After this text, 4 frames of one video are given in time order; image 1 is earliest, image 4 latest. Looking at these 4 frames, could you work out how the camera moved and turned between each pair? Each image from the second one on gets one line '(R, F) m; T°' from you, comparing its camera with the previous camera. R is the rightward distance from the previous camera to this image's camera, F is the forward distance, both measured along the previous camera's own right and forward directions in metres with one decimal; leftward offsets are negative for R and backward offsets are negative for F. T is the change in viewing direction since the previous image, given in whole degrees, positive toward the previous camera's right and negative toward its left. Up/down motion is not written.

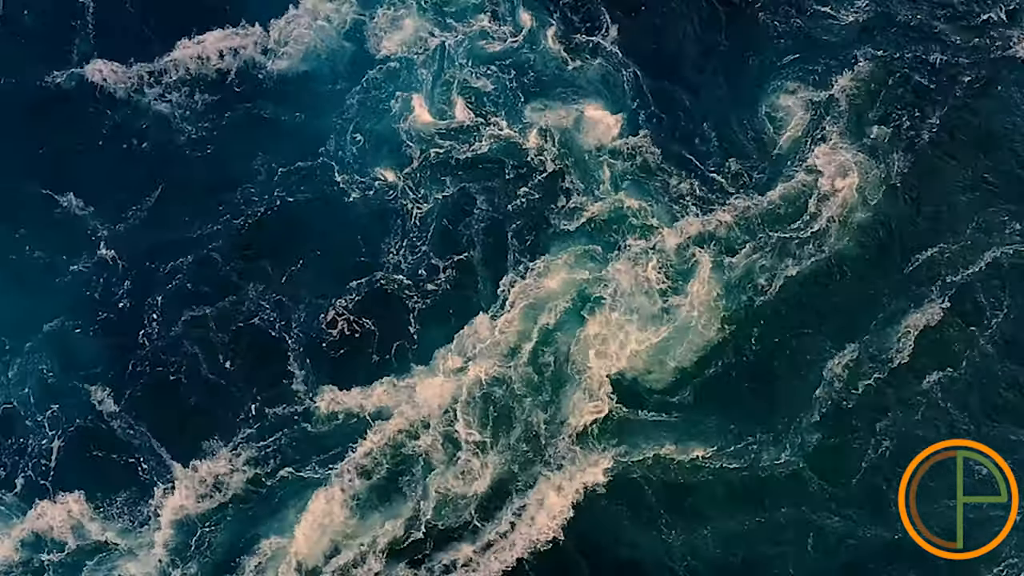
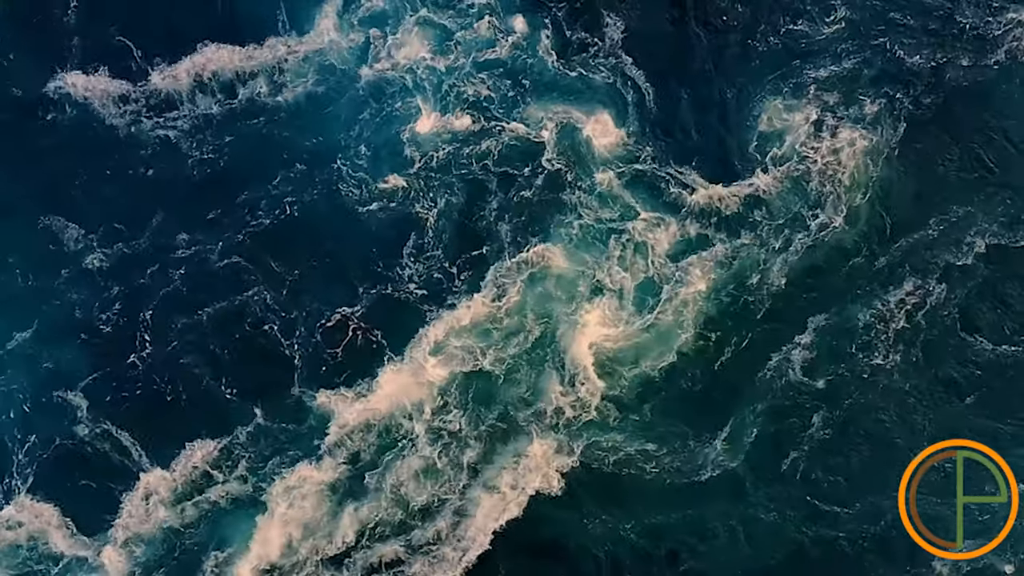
(-7.2, -0.7) m; 0°
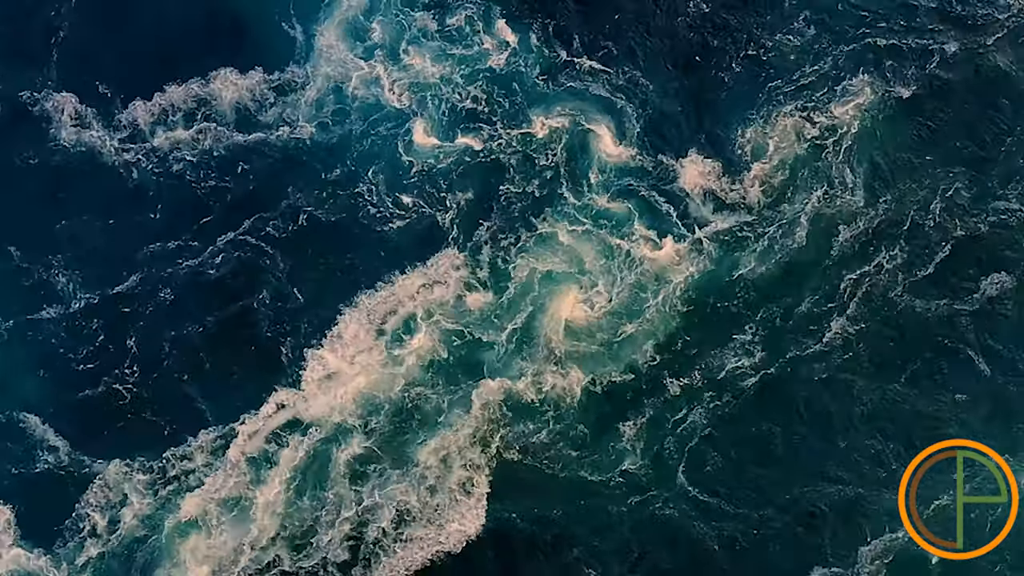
(+4.0, +0.4) m; 0°
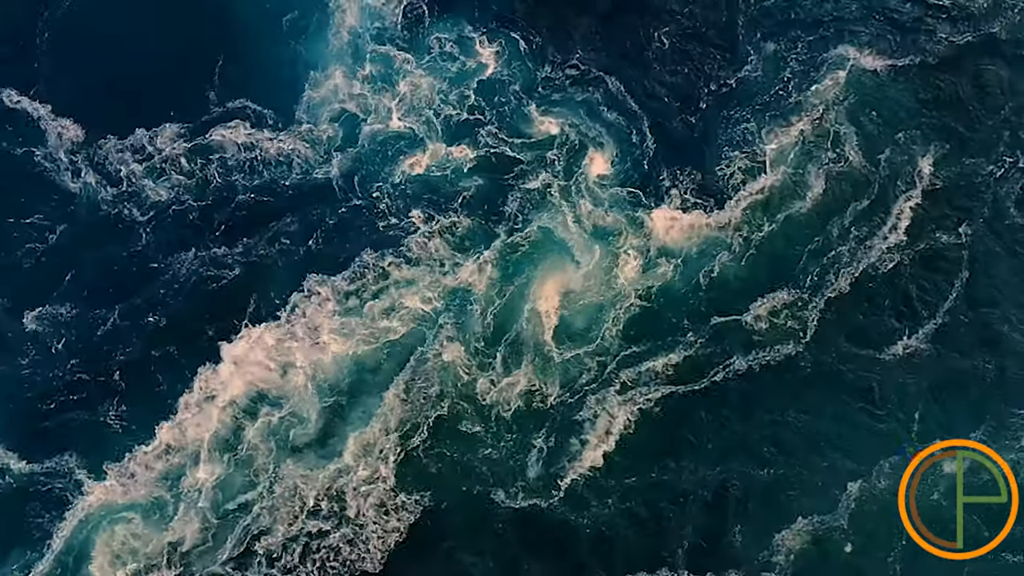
(+4.3, -0.2) m; 0°
